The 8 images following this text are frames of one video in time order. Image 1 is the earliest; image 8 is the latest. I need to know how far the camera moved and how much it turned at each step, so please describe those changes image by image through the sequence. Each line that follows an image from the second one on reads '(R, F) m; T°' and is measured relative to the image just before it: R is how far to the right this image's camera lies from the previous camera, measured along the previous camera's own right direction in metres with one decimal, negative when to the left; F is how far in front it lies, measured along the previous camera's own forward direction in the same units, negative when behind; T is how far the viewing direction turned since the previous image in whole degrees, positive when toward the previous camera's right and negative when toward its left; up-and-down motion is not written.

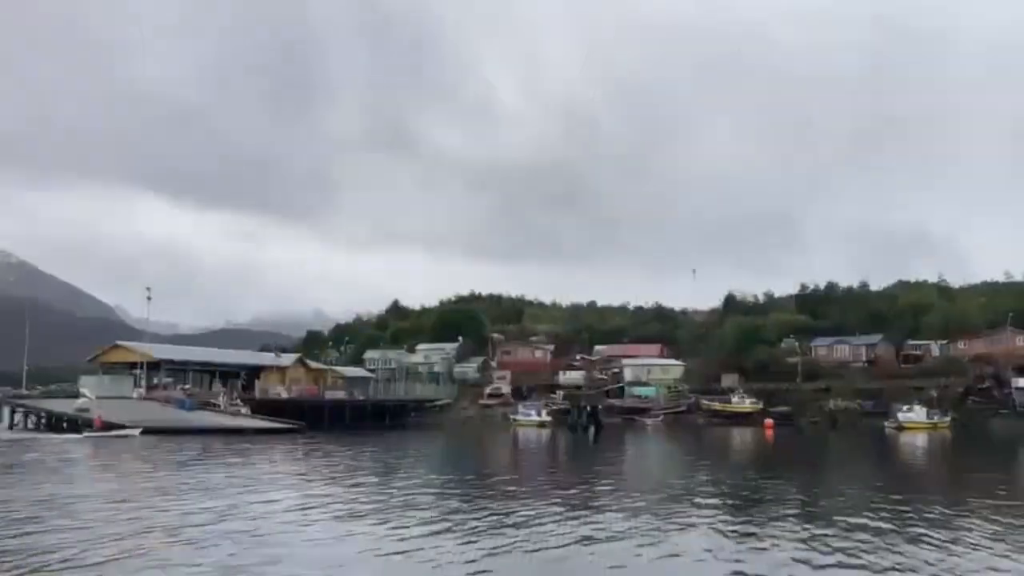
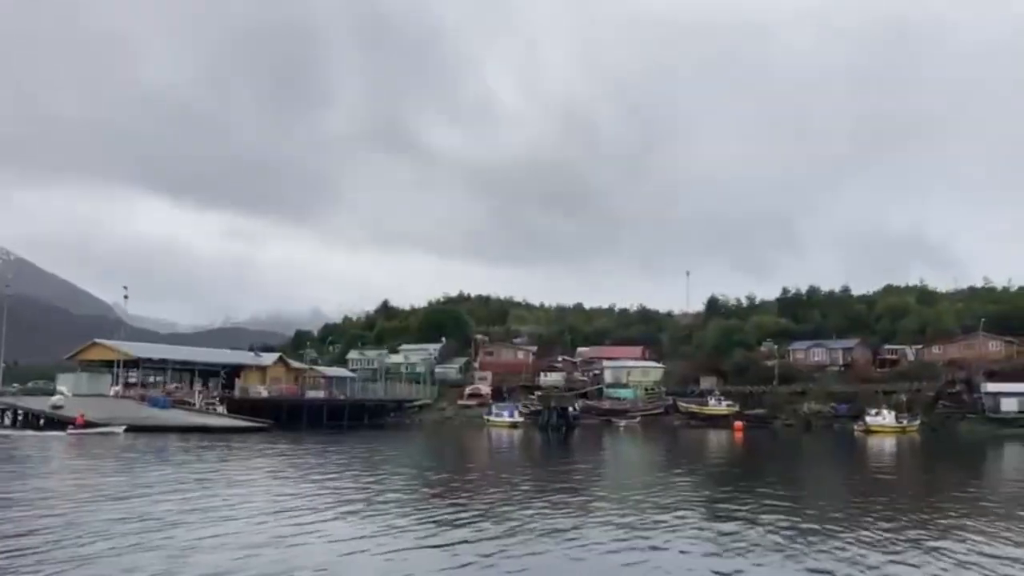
(+1.2, -0.3) m; 0°
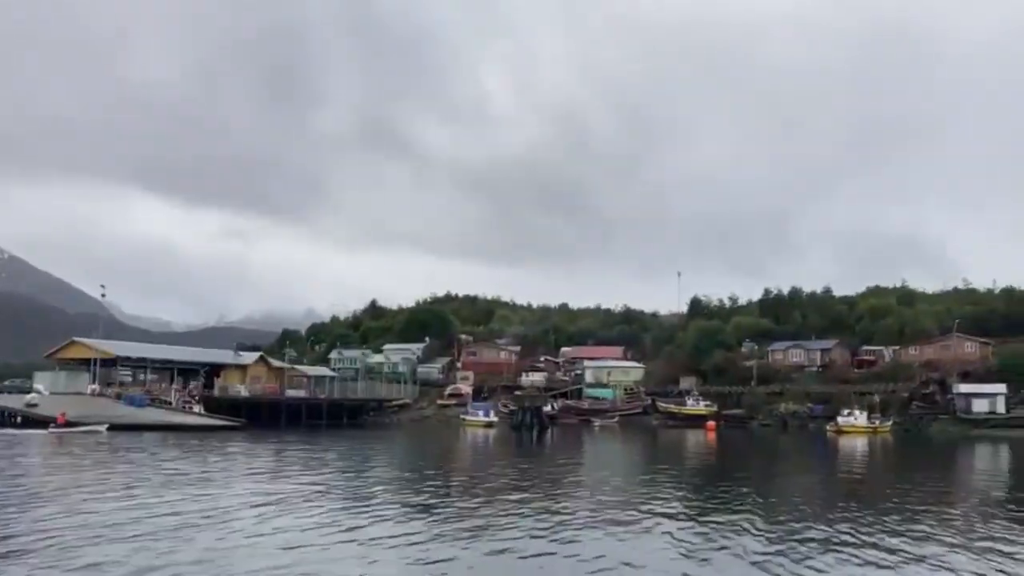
(+1.0, -0.1) m; 0°
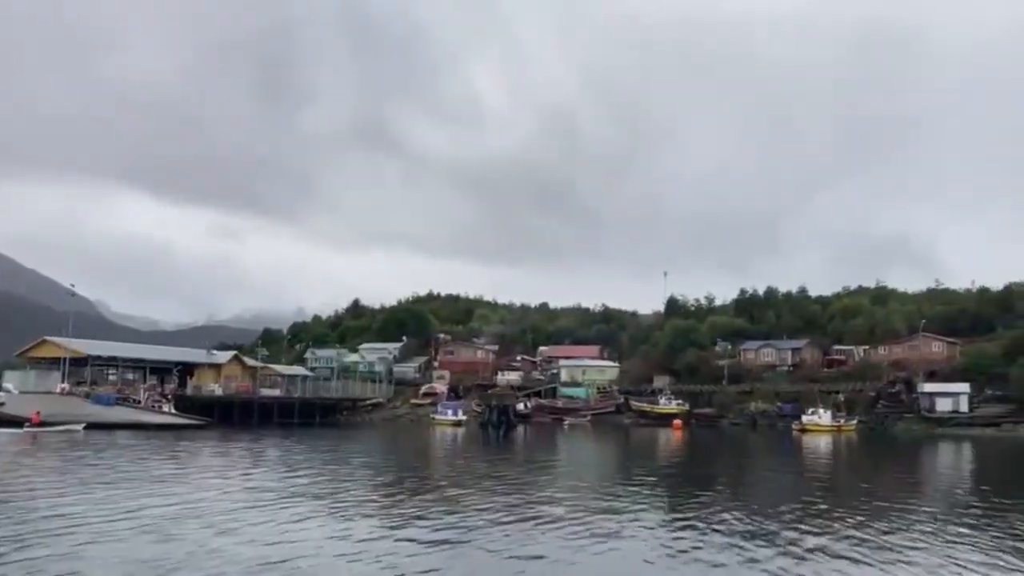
(+1.0, -0.2) m; +1°
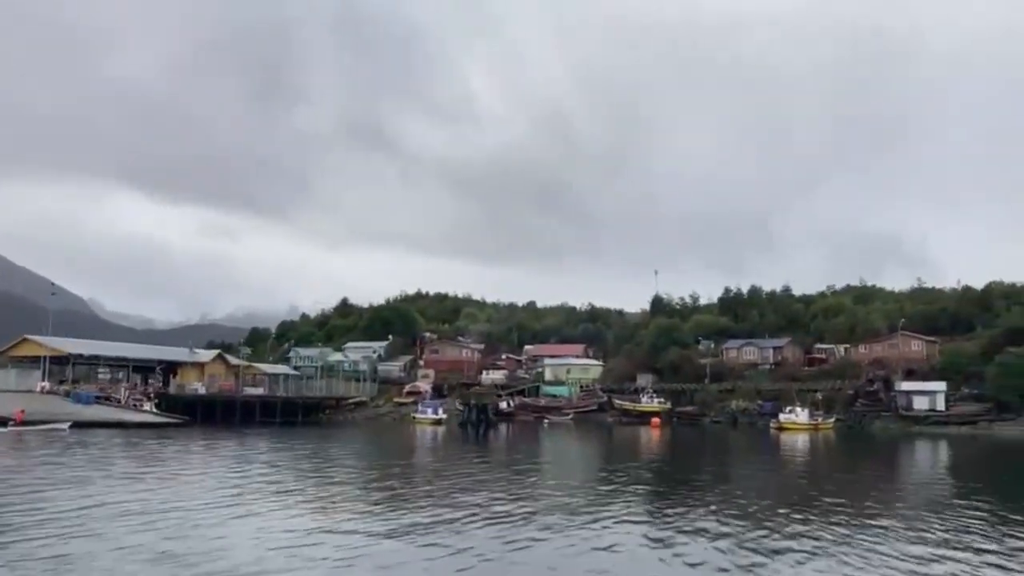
(+0.6, -0.1) m; 0°
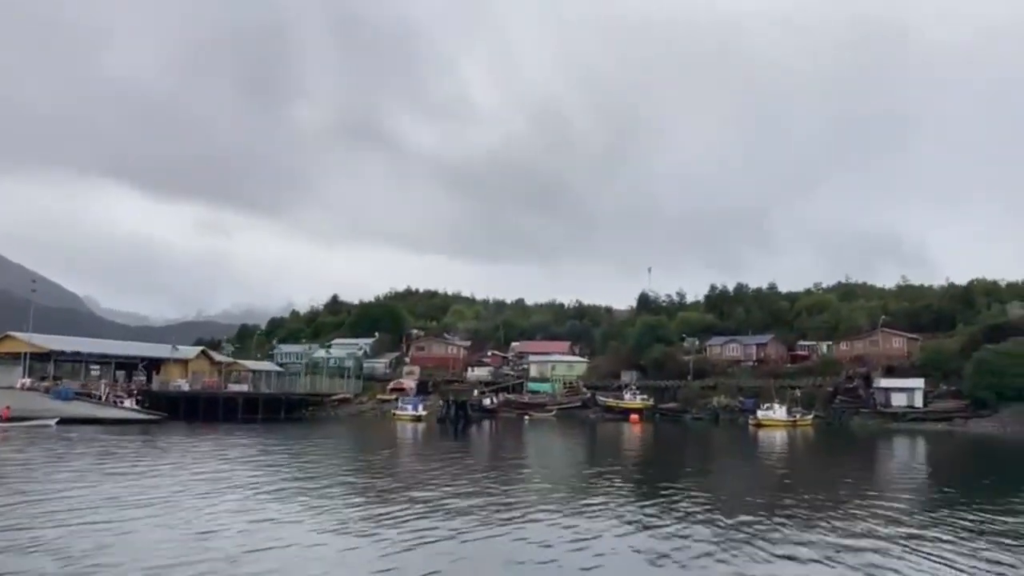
(+0.8, -0.1) m; 0°
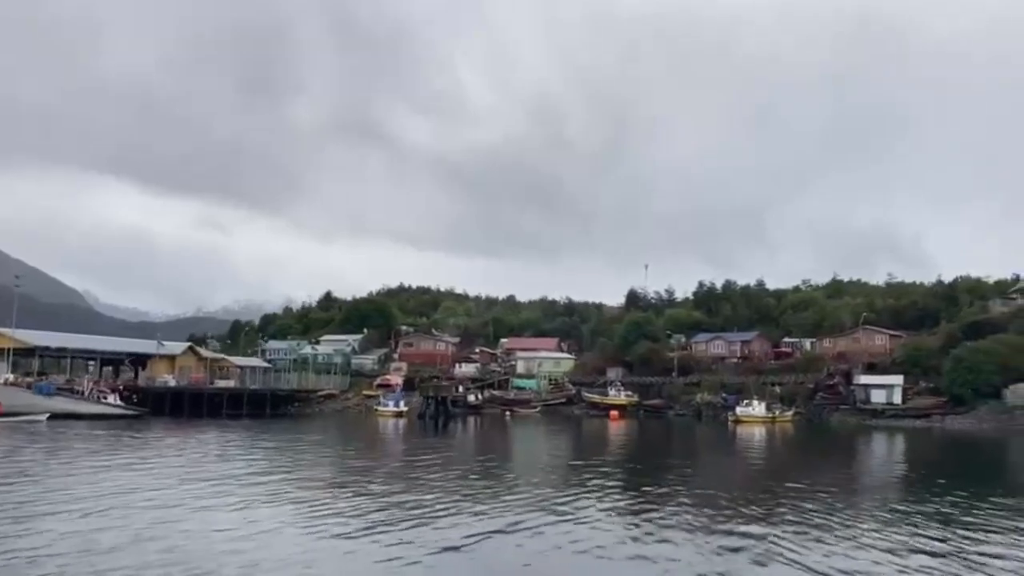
(+0.9, -0.2) m; 0°
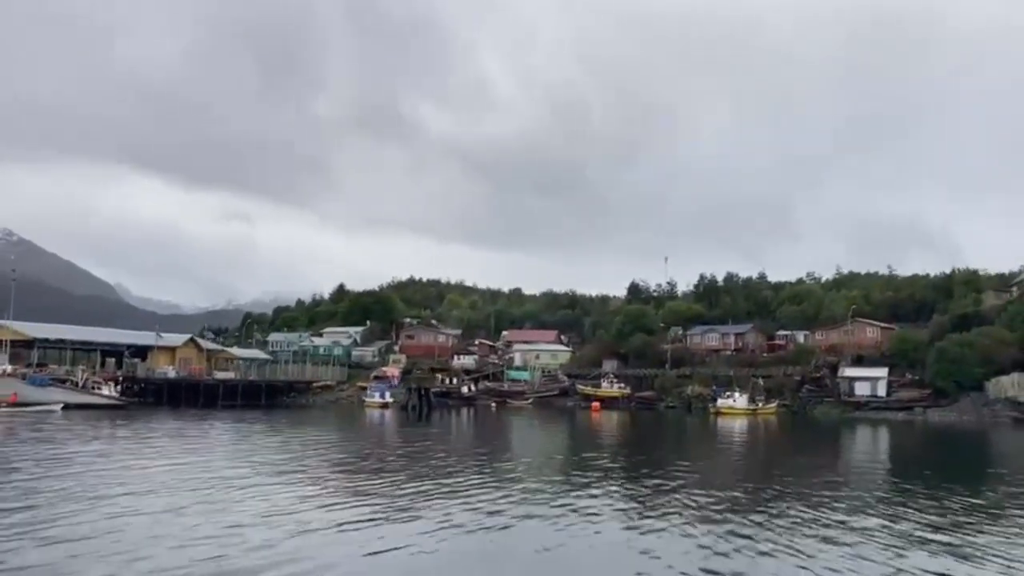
(+2.0, -0.4) m; -2°
